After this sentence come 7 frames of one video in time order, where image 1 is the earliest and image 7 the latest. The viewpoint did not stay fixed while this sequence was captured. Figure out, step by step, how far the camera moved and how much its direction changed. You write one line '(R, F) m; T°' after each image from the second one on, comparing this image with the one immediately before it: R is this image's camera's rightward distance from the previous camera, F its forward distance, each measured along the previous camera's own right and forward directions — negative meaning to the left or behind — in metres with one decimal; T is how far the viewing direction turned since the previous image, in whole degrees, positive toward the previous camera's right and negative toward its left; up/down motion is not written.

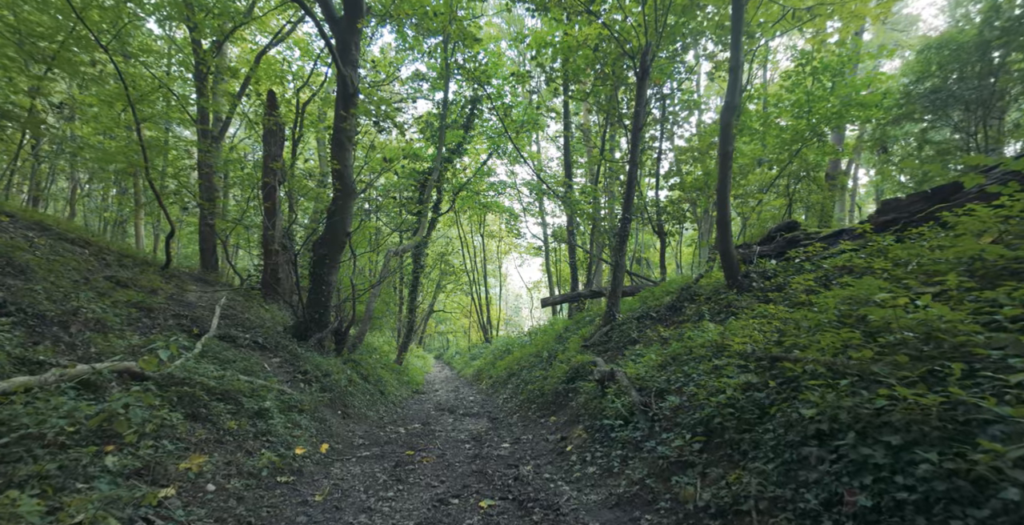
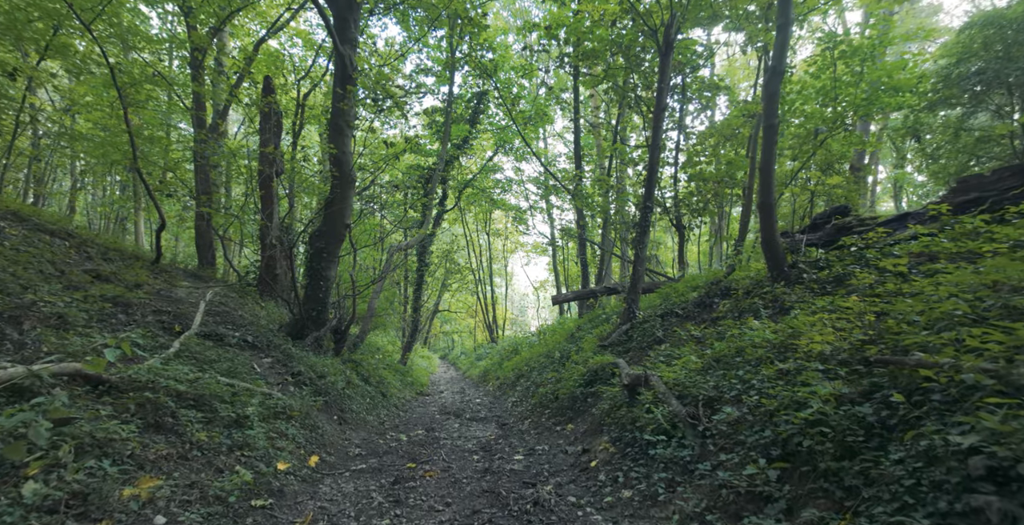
(-0.1, +0.7) m; -1°
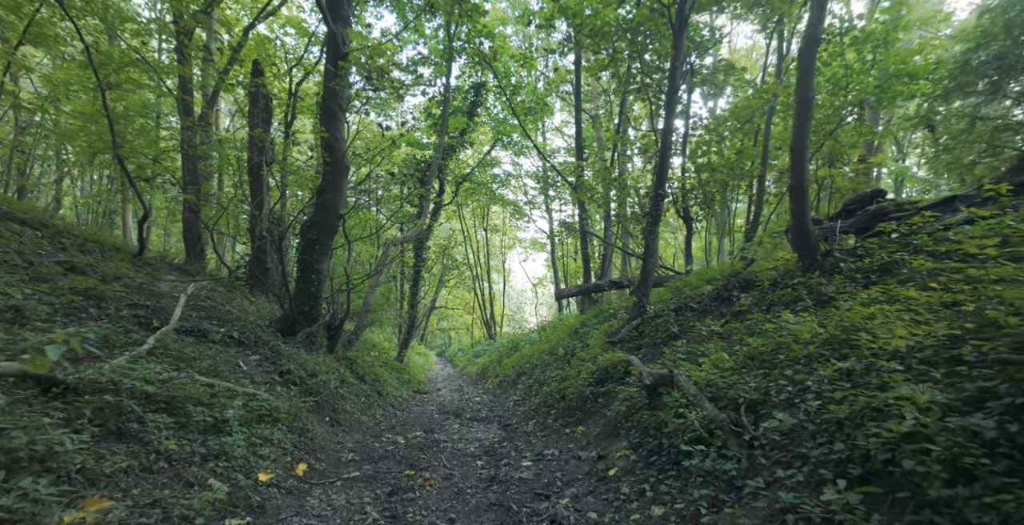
(-0.1, +0.5) m; 0°
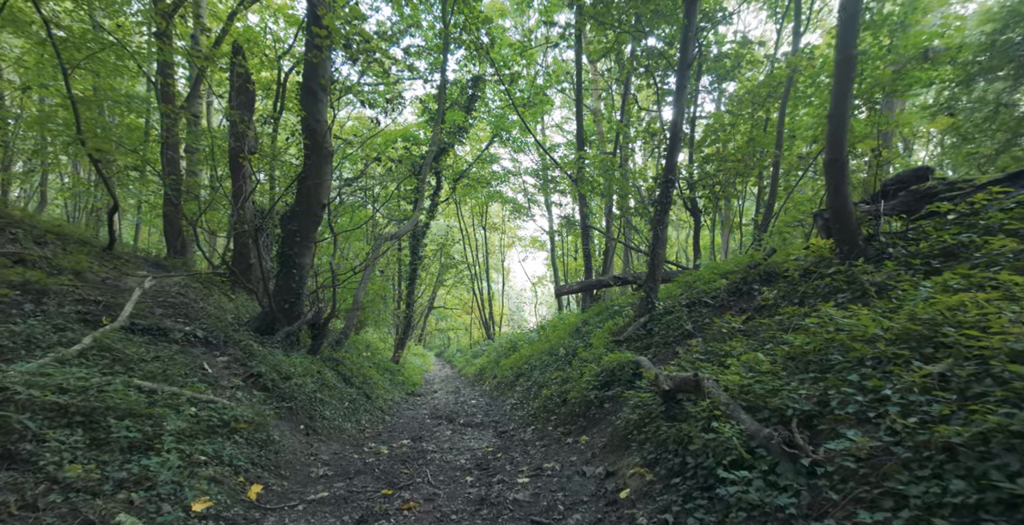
(+0.1, +0.7) m; 0°
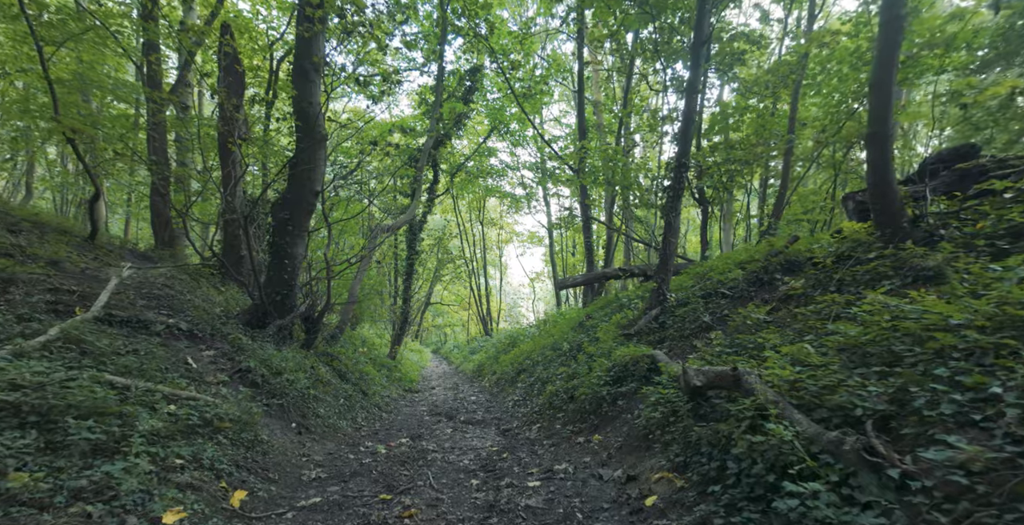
(-0.1, +0.4) m; 0°
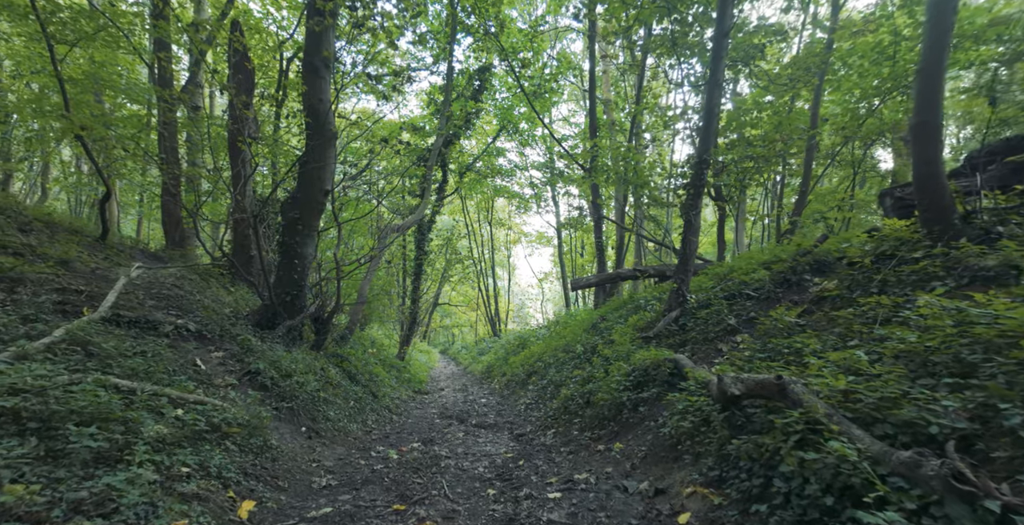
(-0.1, +0.2) m; -1°
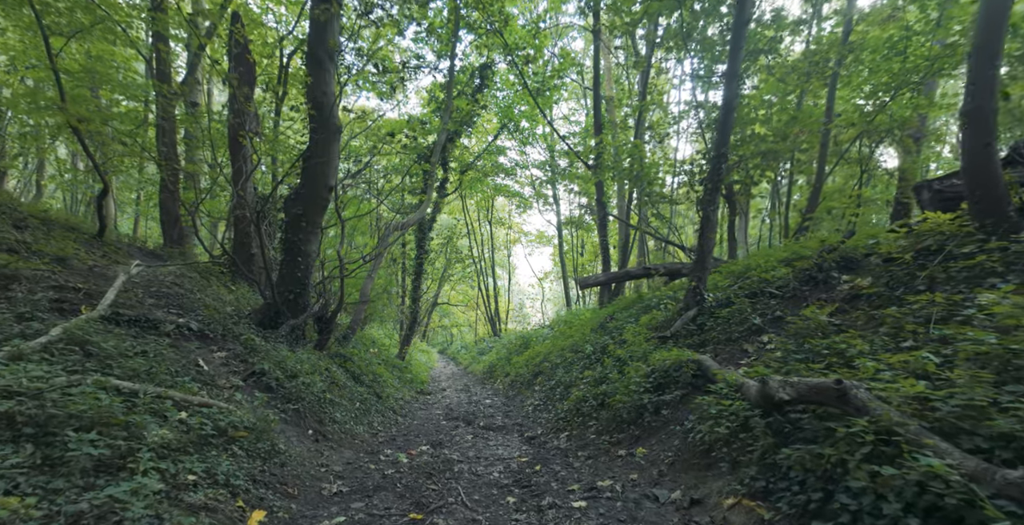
(-0.2, +0.2) m; 0°
